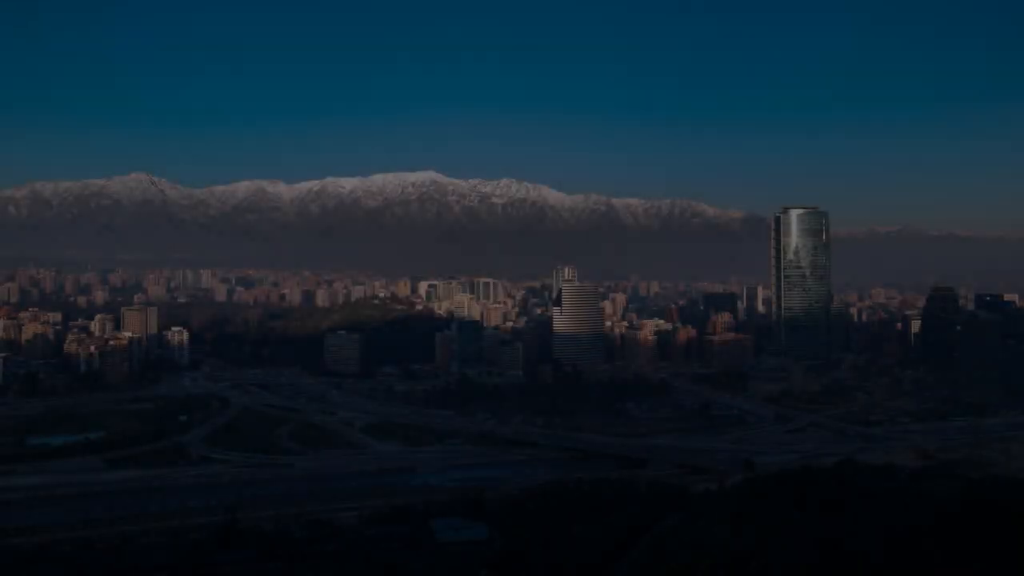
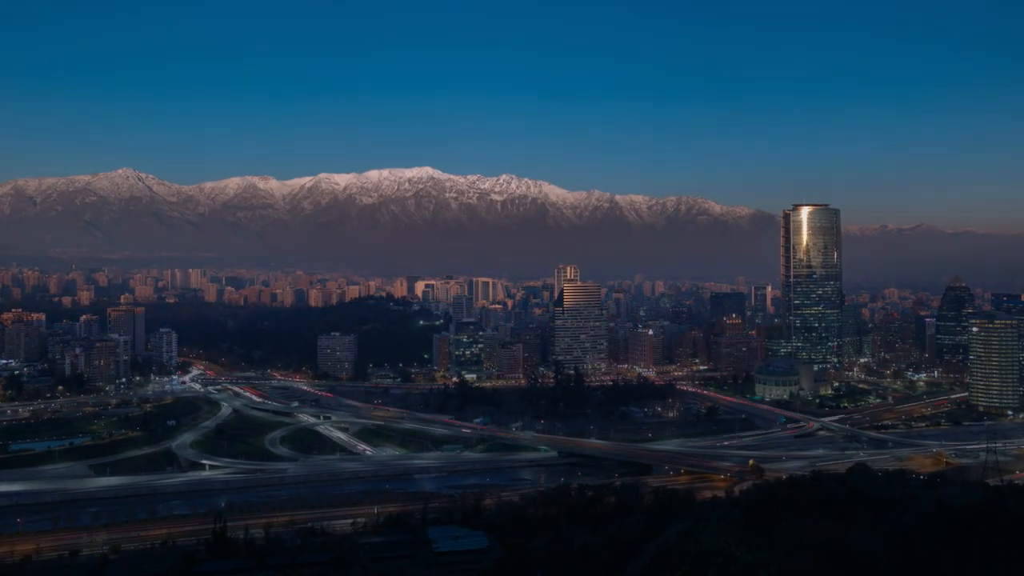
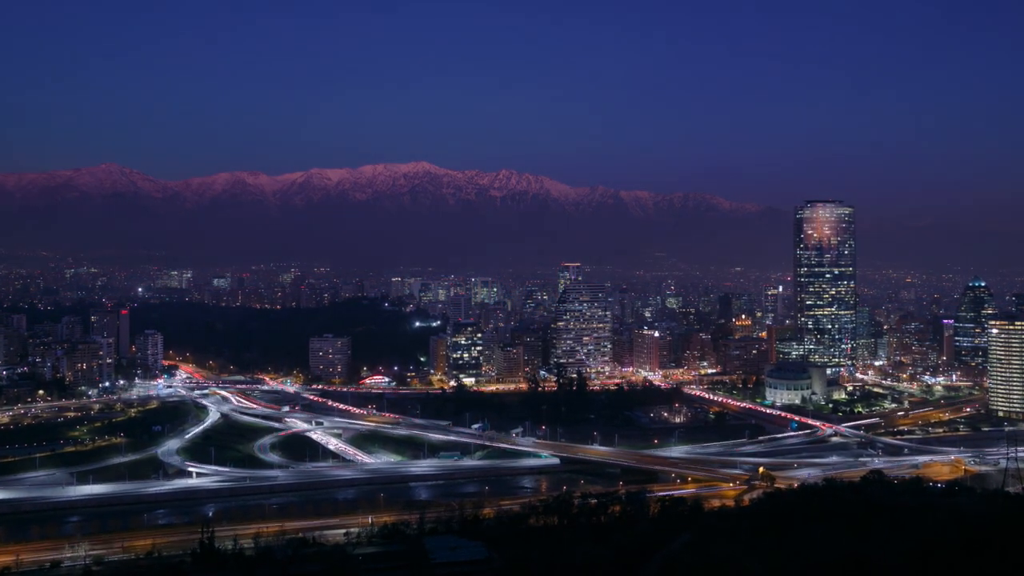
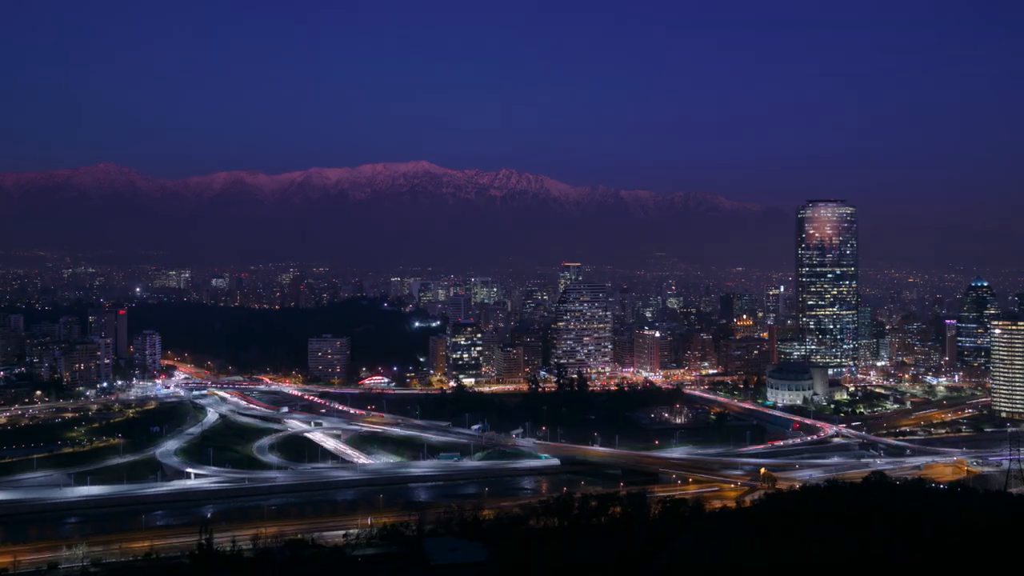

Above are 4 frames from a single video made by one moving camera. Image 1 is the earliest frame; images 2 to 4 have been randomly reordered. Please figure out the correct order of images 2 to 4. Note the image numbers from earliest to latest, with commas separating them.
2, 3, 4
